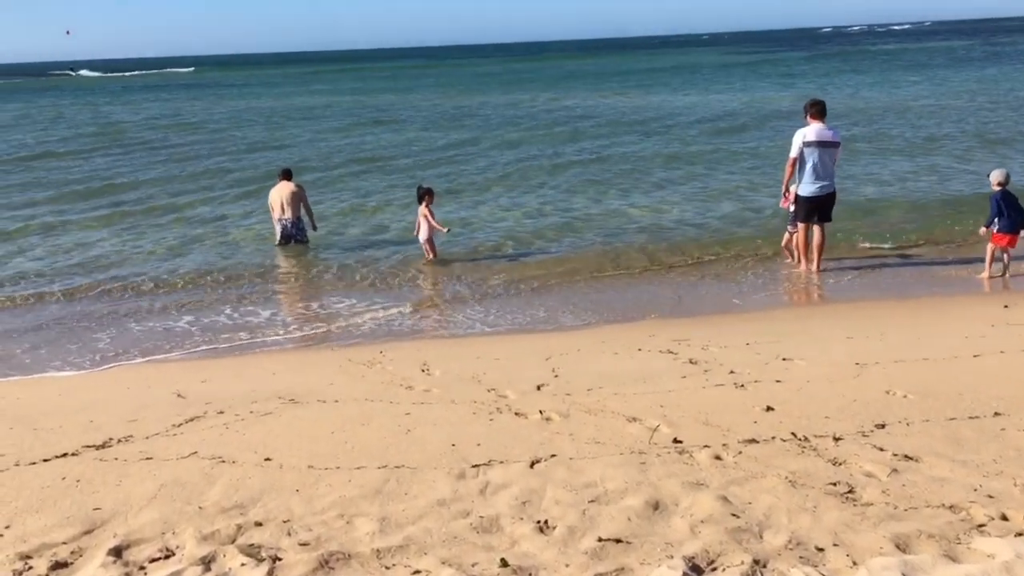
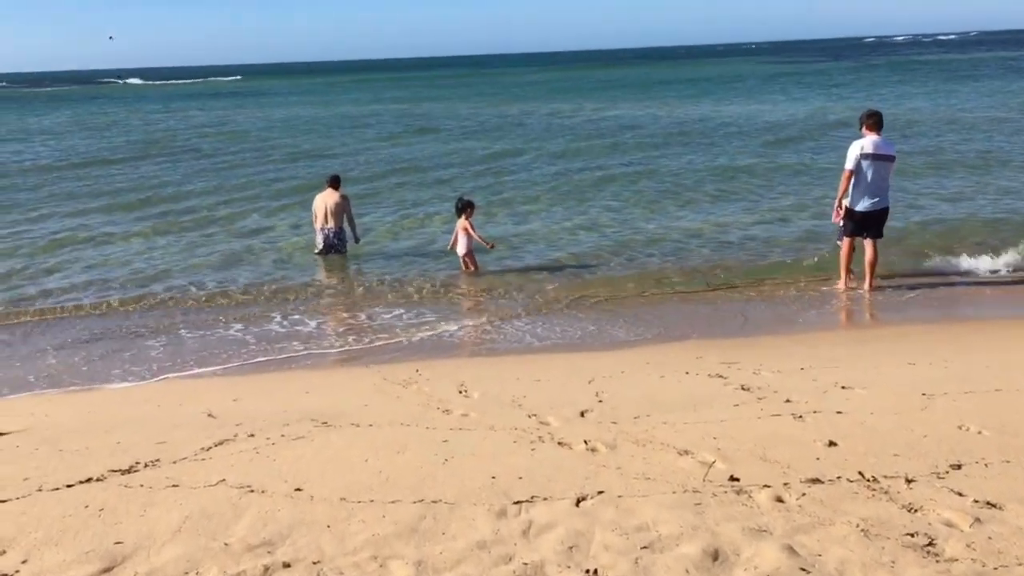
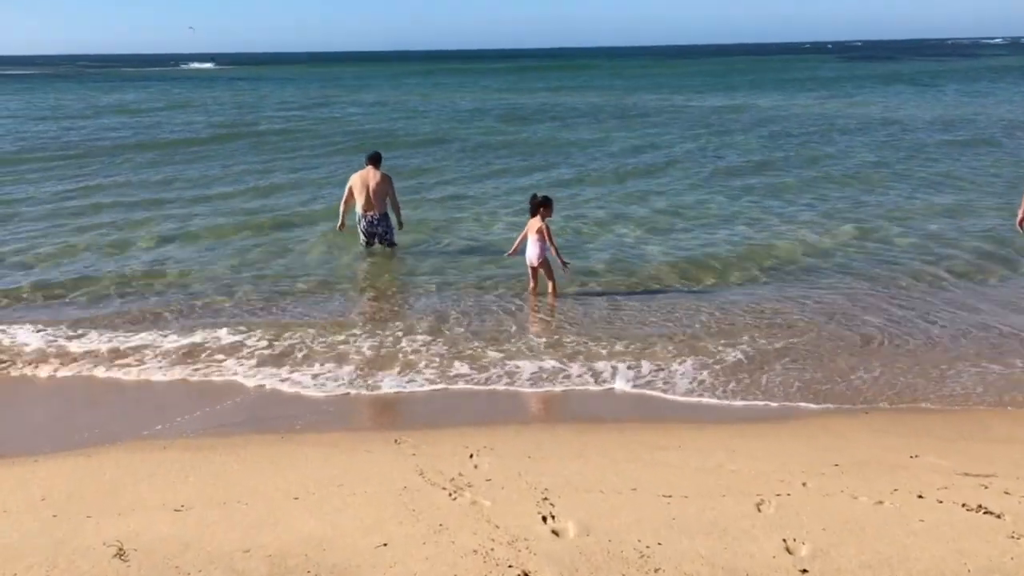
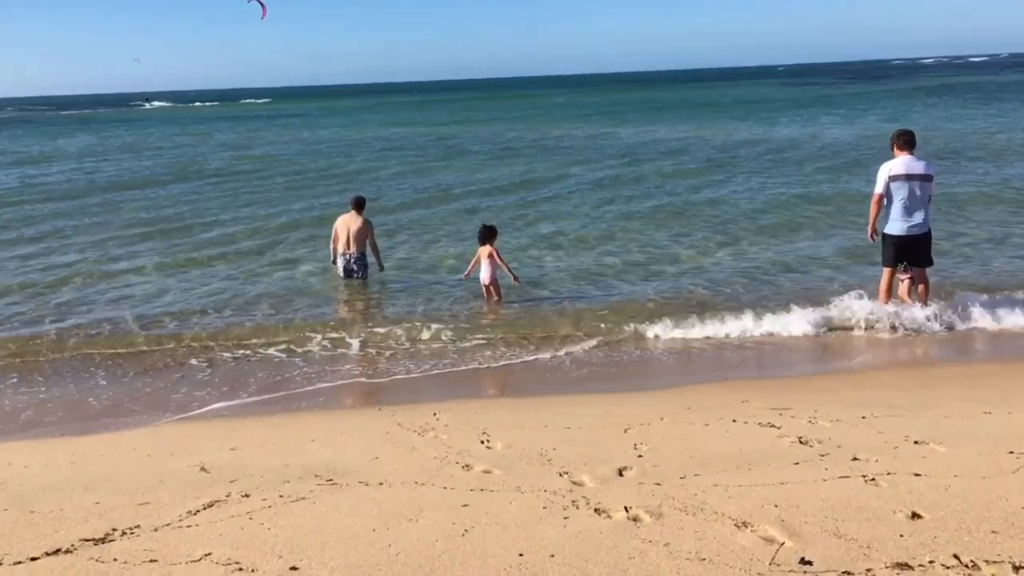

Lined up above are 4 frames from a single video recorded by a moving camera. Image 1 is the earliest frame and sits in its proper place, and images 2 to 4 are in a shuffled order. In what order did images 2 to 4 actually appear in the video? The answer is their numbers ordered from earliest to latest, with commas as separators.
2, 4, 3
